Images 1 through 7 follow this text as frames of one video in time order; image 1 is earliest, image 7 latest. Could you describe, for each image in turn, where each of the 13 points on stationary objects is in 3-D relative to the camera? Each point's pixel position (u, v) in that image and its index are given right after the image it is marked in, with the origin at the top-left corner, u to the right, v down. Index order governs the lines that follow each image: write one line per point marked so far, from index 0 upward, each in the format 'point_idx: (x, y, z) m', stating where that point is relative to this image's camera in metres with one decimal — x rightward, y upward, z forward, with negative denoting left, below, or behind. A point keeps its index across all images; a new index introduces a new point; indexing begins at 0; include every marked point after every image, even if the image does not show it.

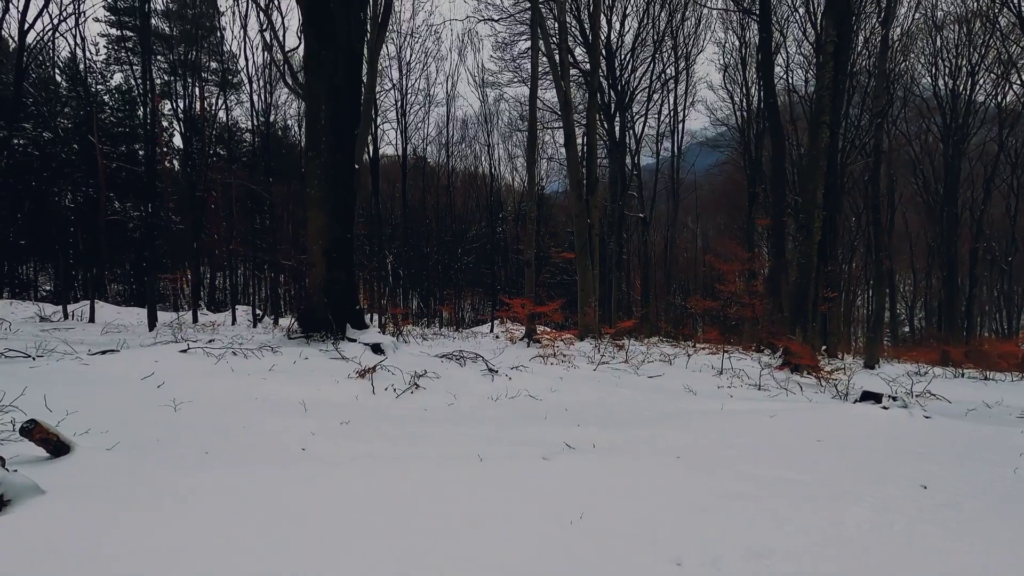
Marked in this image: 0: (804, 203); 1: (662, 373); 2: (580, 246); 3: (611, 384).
0: (+5.1, +1.5, +9.4) m
1: (+2.2, -1.2, +7.8) m
2: (+1.7, +1.1, +13.6) m
3: (+1.3, -1.2, +6.4) m
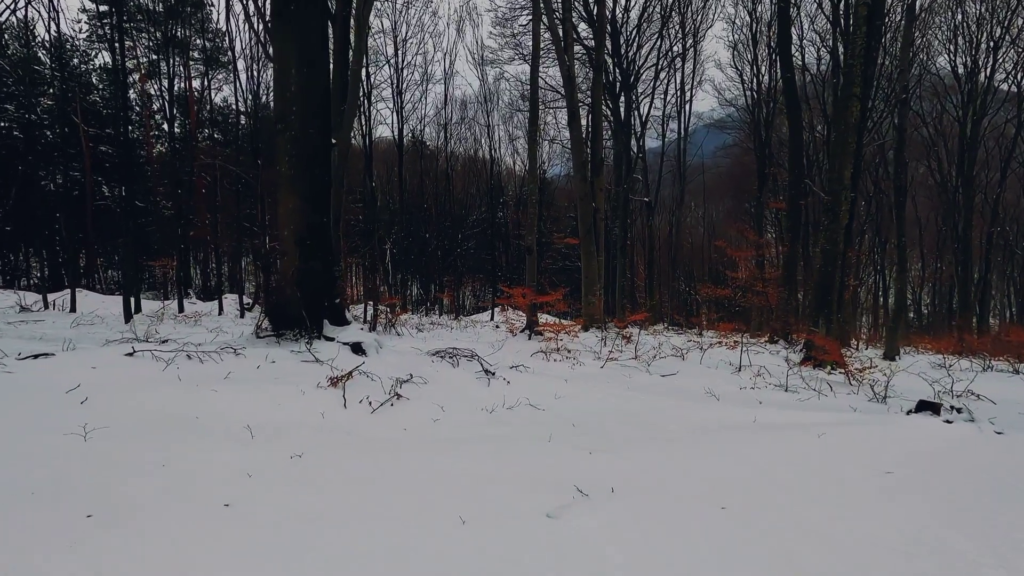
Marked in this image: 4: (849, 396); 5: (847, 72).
0: (+5.1, +1.7, +8.6) m
1: (+2.2, -1.1, +7.1) m
2: (+1.7, +1.4, +12.9) m
3: (+1.3, -1.1, +5.7) m
4: (+3.7, -1.2, +5.9) m
5: (+5.2, +3.3, +8.3) m
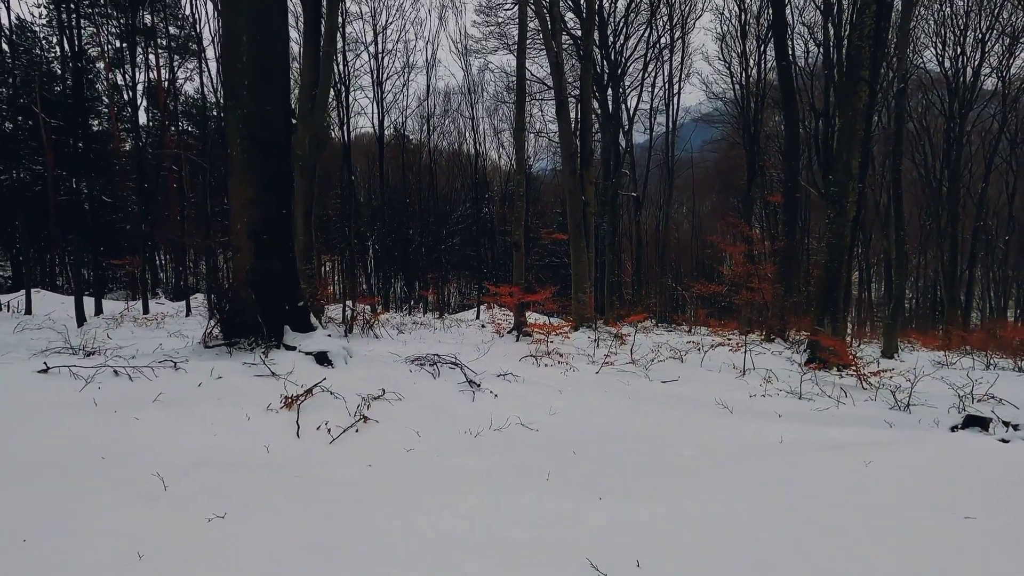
0: (+4.9, +1.7, +8.1) m
1: (+2.0, -1.1, +6.5) m
2: (+1.4, +1.4, +12.3) m
3: (+1.1, -1.1, +5.1) m
4: (+3.6, -1.2, +5.4) m
5: (+5.0, +3.4, +7.8) m
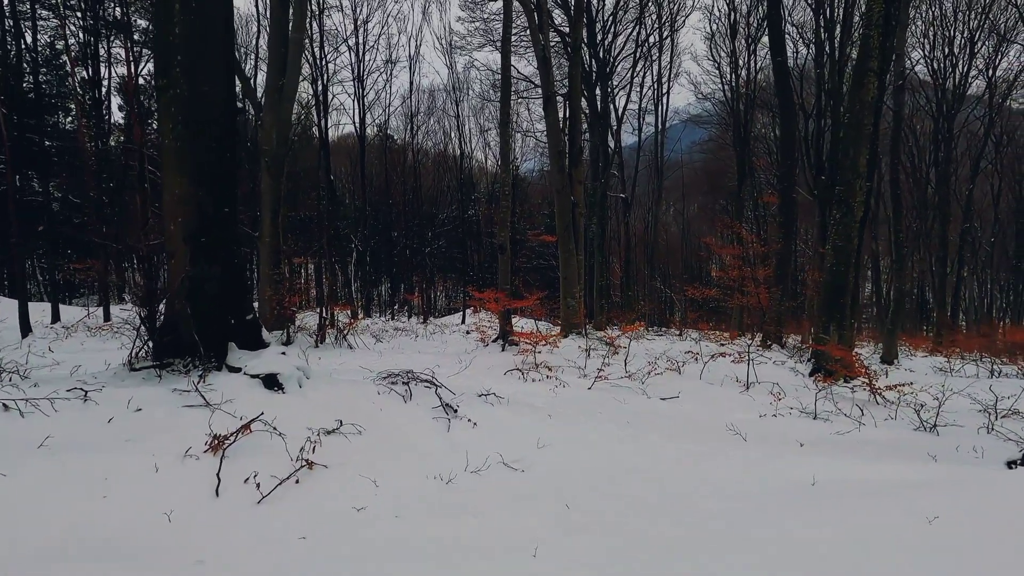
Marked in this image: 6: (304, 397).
0: (+4.7, +1.6, +7.6) m
1: (+1.8, -1.2, +5.9) m
2: (+1.1, +1.3, +11.7) m
3: (+1.0, -1.2, +4.5) m
4: (+3.4, -1.2, +4.9) m
5: (+4.7, +3.3, +7.3) m
6: (-1.5, -0.8, +3.9) m
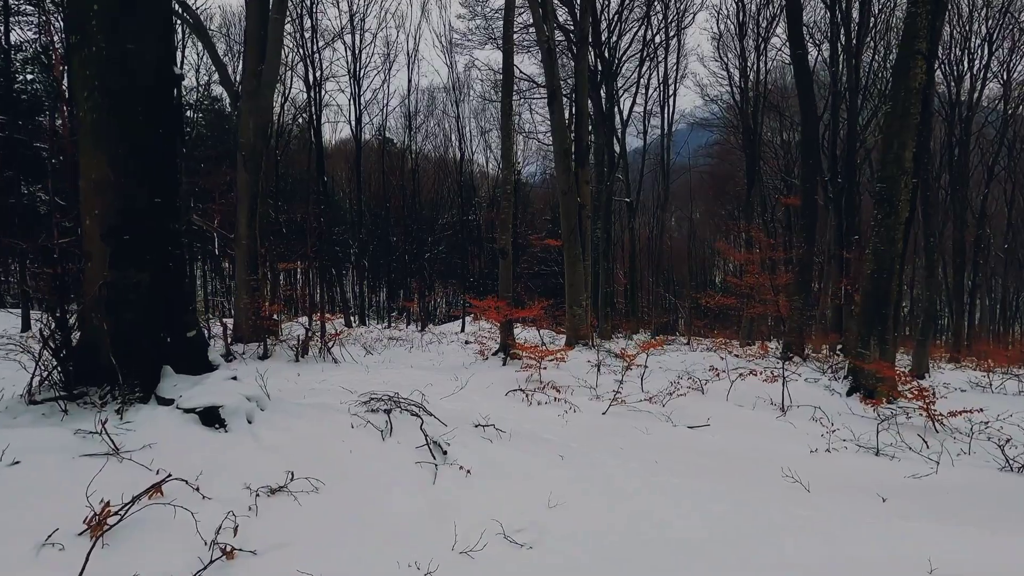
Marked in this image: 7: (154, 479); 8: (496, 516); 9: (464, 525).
0: (+4.7, +1.5, +6.7) m
1: (+1.9, -1.3, +5.1) m
2: (+1.1, +1.2, +10.9) m
3: (+1.0, -1.3, +3.7) m
4: (+3.5, -1.3, +4.0) m
5: (+4.8, +3.2, +6.5) m
6: (-1.5, -0.9, +3.1) m
7: (-1.6, -0.9, +2.5) m
8: (-0.1, -1.2, +3.0) m
9: (-0.2, -1.2, +2.8) m
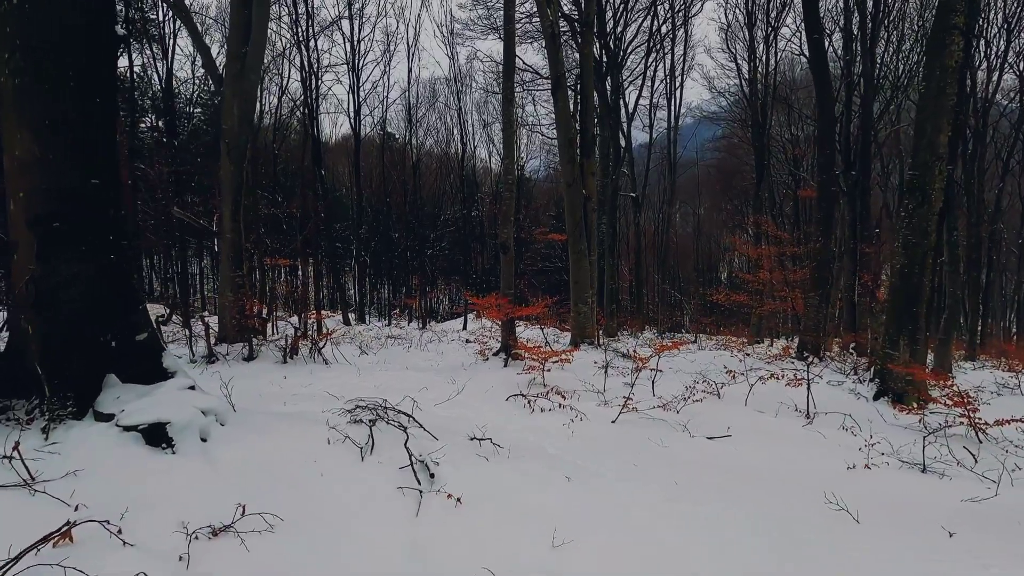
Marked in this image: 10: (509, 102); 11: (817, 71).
0: (+4.7, +1.6, +6.2) m
1: (+1.9, -1.2, +4.6) m
2: (+1.1, +1.2, +10.4) m
3: (+1.0, -1.2, +3.2) m
4: (+3.5, -1.3, +3.5) m
5: (+4.8, +3.2, +5.9) m
6: (-1.5, -0.9, +2.7) m
7: (-1.7, -0.9, +2.1) m
8: (-0.1, -1.2, +2.5) m
9: (-0.2, -1.2, +2.4) m
10: (0.0, +3.7, +10.6) m
11: (+6.3, +4.5, +11.1) m
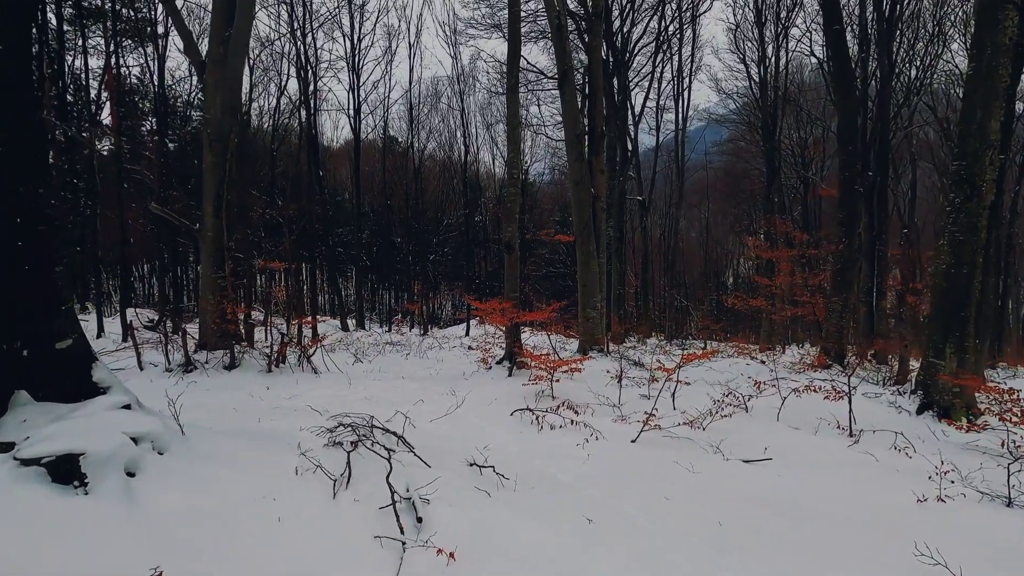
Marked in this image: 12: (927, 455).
0: (+4.8, +1.5, +5.6) m
1: (+1.9, -1.2, +4.0) m
2: (+1.2, +1.2, +9.8) m
3: (+1.0, -1.2, +2.6) m
4: (+3.5, -1.3, +2.9) m
5: (+4.9, +3.2, +5.4) m
6: (-1.5, -0.8, +2.1) m
7: (-1.6, -0.8, +1.5) m
8: (-0.1, -1.1, +1.9) m
9: (-0.2, -1.1, +1.8) m
10: (0.0, +3.6, +10.0) m
11: (+6.4, +4.4, +10.5) m
12: (+3.2, -1.3, +4.1) m
